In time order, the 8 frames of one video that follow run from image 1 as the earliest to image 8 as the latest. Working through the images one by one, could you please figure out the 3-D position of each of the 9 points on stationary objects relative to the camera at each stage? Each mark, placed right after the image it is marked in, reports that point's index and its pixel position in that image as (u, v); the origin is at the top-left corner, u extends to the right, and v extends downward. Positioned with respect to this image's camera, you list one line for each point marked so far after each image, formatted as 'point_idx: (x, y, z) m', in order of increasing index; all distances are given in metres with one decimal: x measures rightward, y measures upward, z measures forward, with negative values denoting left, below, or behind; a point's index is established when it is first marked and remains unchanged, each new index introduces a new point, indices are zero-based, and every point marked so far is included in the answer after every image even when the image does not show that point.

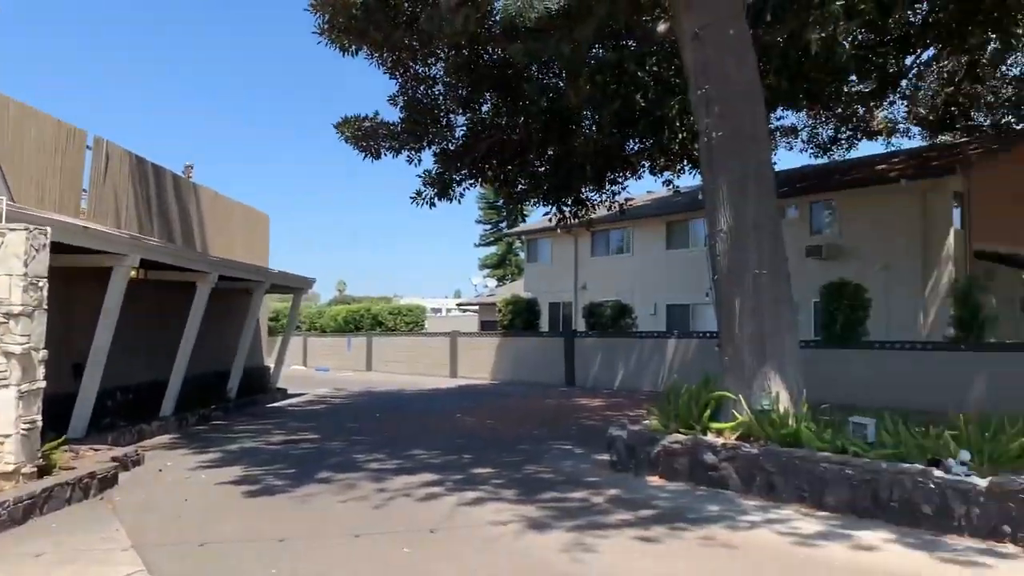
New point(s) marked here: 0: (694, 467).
0: (+1.9, -1.8, +9.0) m
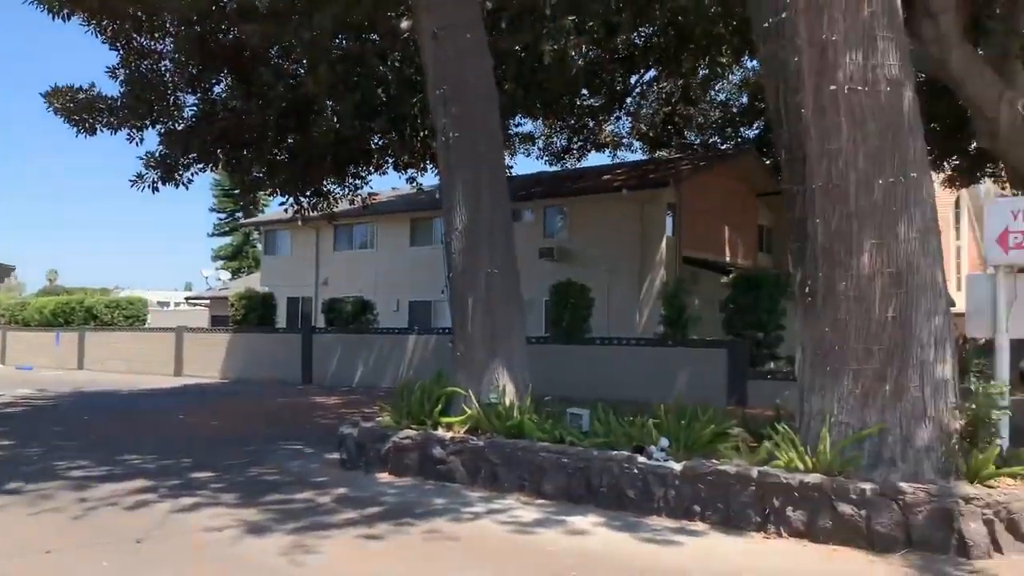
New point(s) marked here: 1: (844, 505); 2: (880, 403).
0: (-0.9, -1.8, +9.1) m
1: (+2.5, -1.6, +6.6) m
2: (+2.9, -0.9, +7.1) m
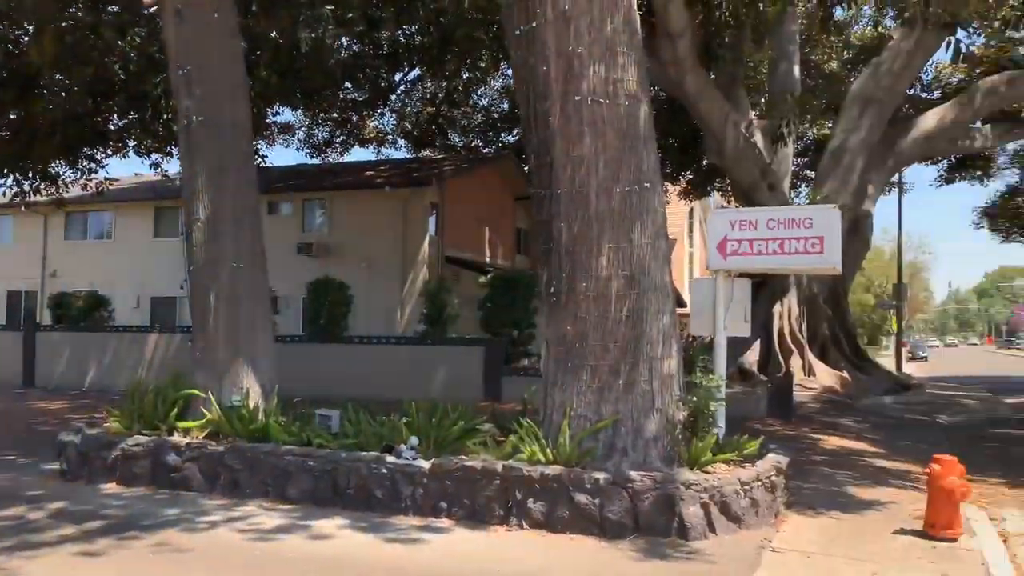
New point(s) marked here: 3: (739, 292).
0: (-3.4, -1.7, +8.4) m
1: (+0.5, -1.6, +6.9) m
2: (+0.9, -0.9, +7.5) m
3: (+2.3, 0.0, +8.7) m
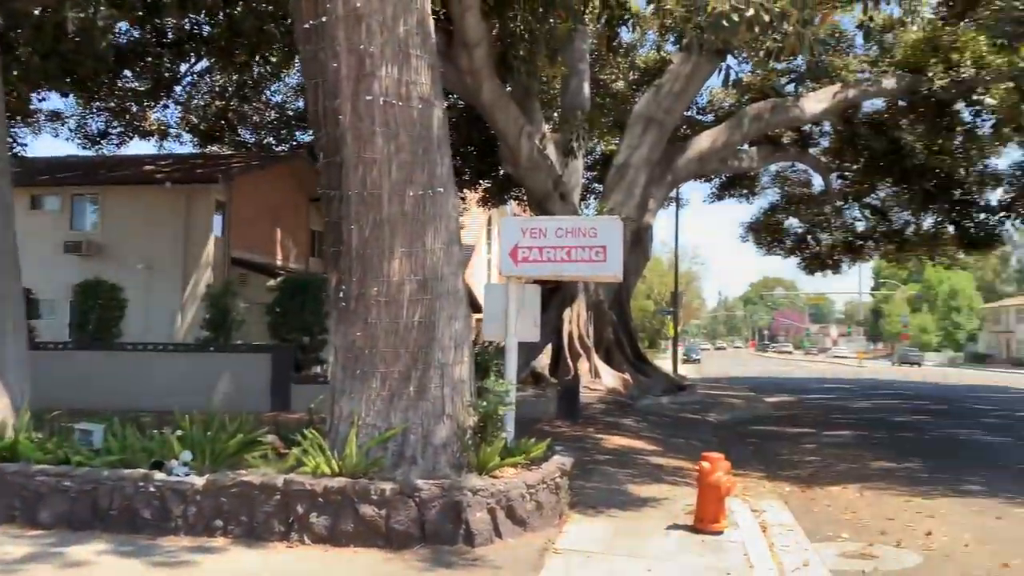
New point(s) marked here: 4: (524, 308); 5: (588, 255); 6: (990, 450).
0: (-5.3, -1.7, +7.3) m
1: (-1.1, -1.7, +6.7) m
2: (-0.9, -1.0, +7.4) m
3: (+0.2, -0.1, +8.9) m
4: (+0.1, -0.2, +8.9) m
5: (+0.7, +0.3, +8.5) m
6: (+7.5, -2.5, +13.9) m
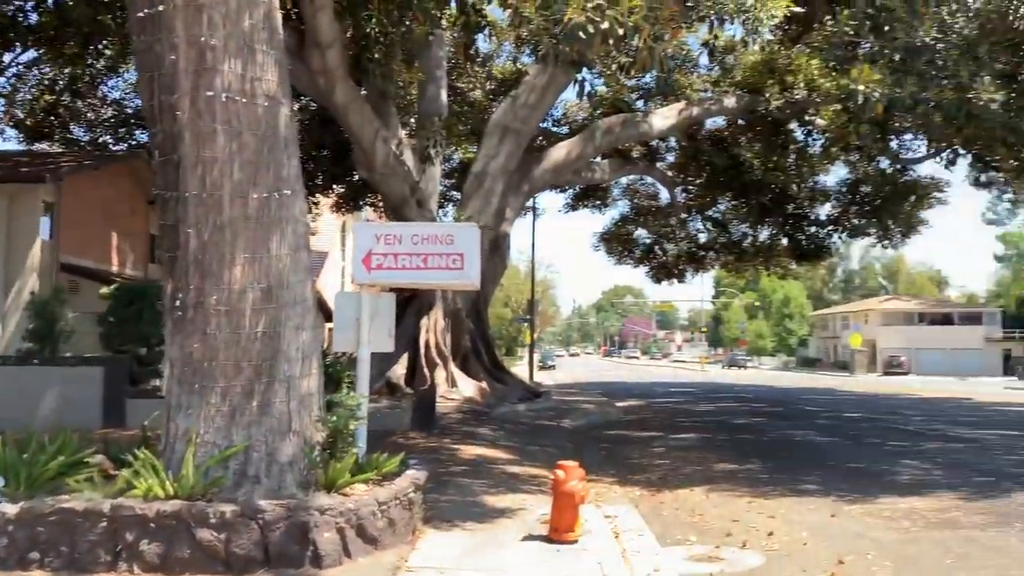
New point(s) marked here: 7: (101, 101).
0: (-6.4, -1.8, +6.2) m
1: (-2.2, -1.7, +6.3) m
2: (-2.1, -1.0, +6.9) m
3: (-1.2, -0.2, +8.6) m
4: (-1.3, -0.3, +8.6) m
5: (-0.6, +0.2, +8.3) m
6: (+5.1, -2.7, +14.7) m
7: (-8.9, +4.1, +19.3) m
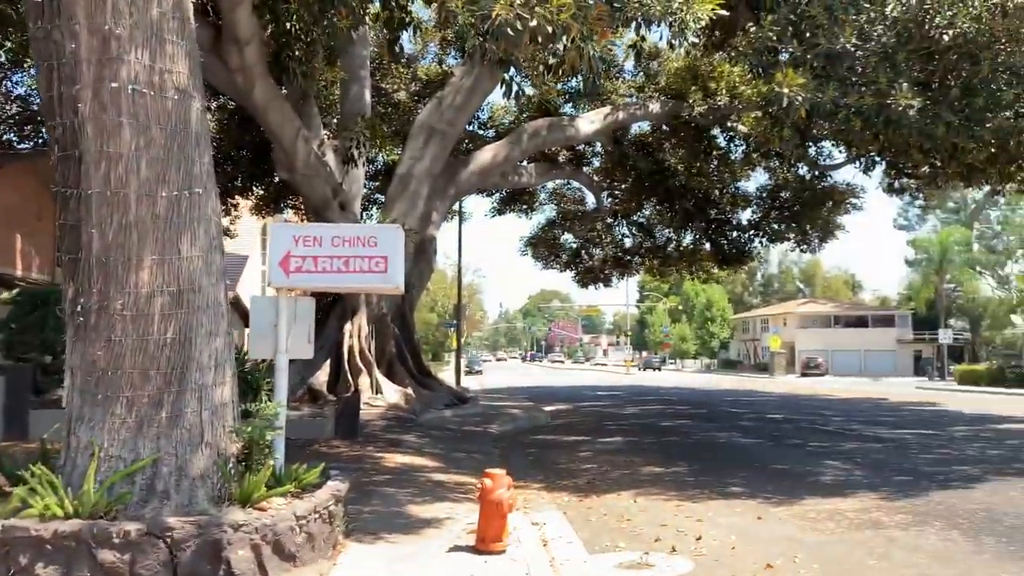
0: (-6.9, -1.8, +5.4) m
1: (-2.7, -1.7, +5.8) m
2: (-2.6, -1.1, +6.5) m
3: (-1.9, -0.2, +8.3) m
4: (-2.0, -0.3, +8.3) m
5: (-1.3, +0.2, +8.0) m
6: (+3.9, -2.7, +14.8) m
7: (-10.5, +4.0, +18.3) m
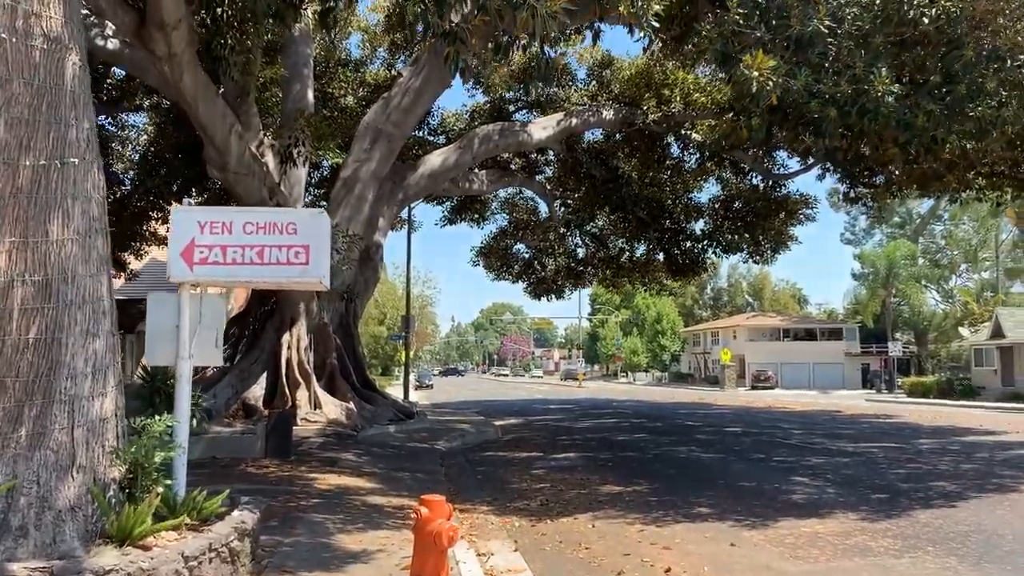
0: (-7.2, -1.7, +4.0) m
1: (-3.0, -1.7, +4.6) m
2: (-3.0, -1.0, +5.3) m
3: (-2.4, -0.2, +7.1) m
4: (-2.5, -0.3, +7.1) m
5: (-1.8, +0.2, +6.9) m
6: (+3.1, -2.8, +13.9) m
7: (-11.5, +3.9, +16.7) m
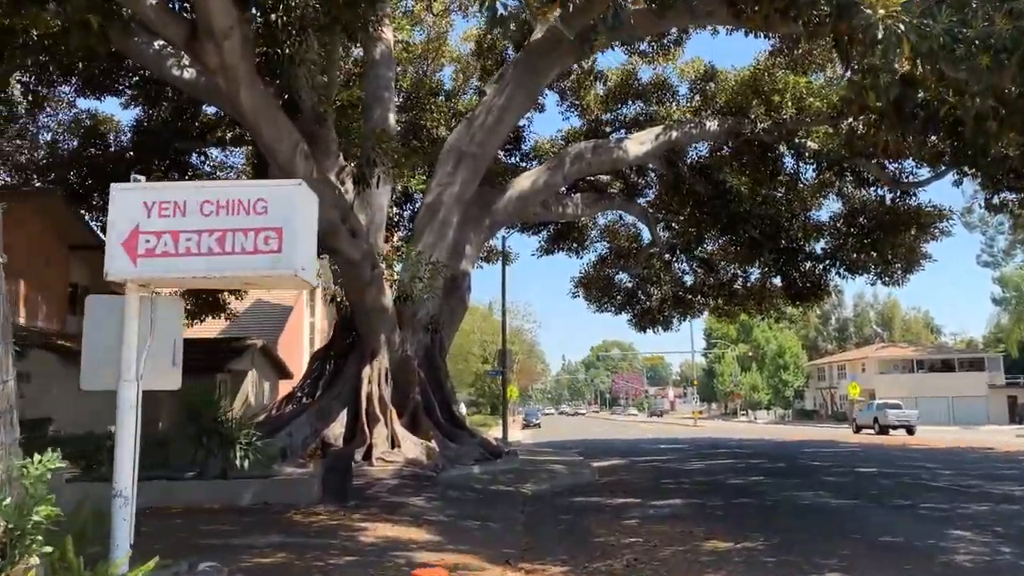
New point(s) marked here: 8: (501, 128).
0: (-7.2, -1.7, +2.9) m
1: (-3.0, -1.6, +3.0) m
2: (-2.9, -0.9, +3.8) m
3: (-2.1, -0.2, +5.5) m
4: (-2.2, -0.3, +5.5) m
5: (-1.5, +0.3, +5.2) m
6: (+4.2, -2.9, +11.5) m
7: (-10.0, +3.2, +16.3) m
8: (-0.3, +3.5, +18.7) m
